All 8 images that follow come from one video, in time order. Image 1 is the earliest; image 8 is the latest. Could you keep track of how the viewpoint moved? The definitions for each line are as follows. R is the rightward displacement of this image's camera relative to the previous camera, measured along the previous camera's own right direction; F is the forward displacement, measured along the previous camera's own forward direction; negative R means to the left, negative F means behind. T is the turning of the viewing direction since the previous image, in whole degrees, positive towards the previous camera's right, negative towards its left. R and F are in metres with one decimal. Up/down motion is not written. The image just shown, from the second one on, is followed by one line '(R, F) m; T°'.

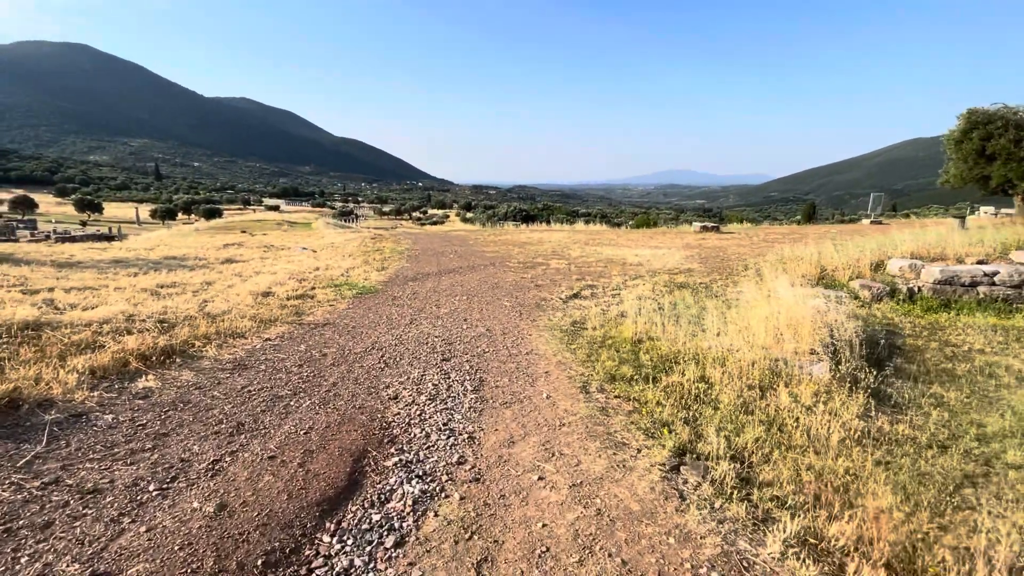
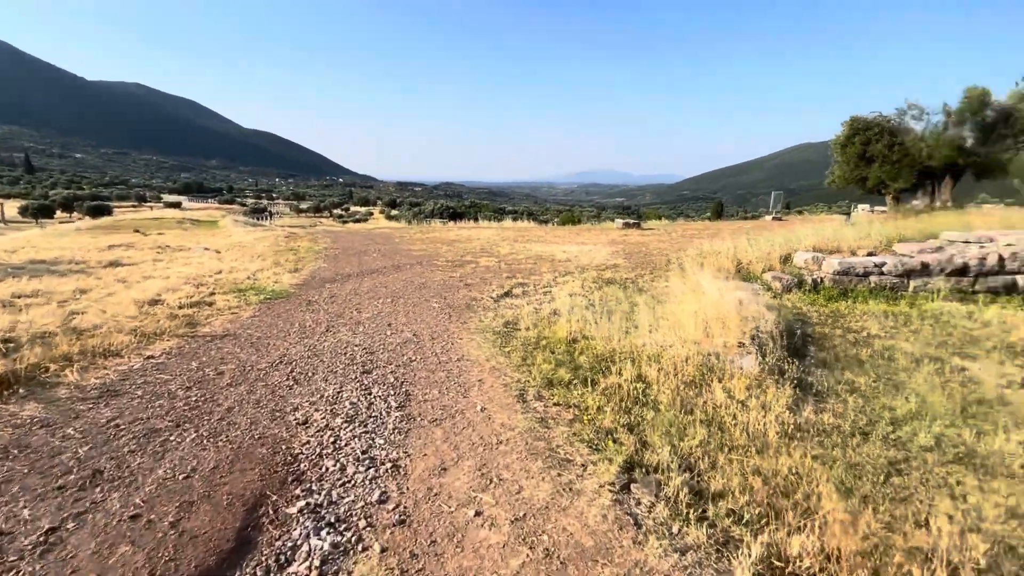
(0.0, +0.4) m; +9°
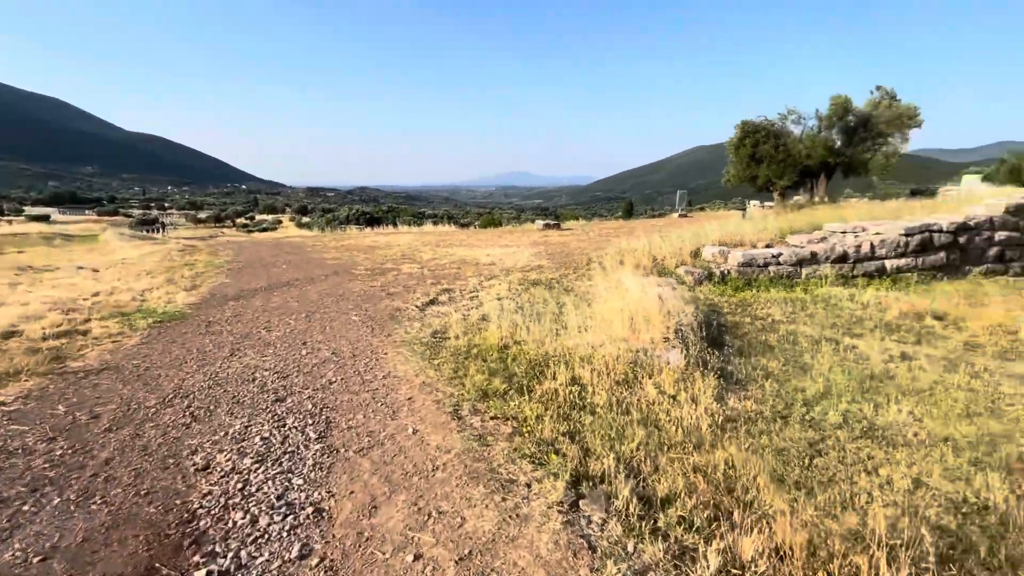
(0.0, +0.2) m; +9°
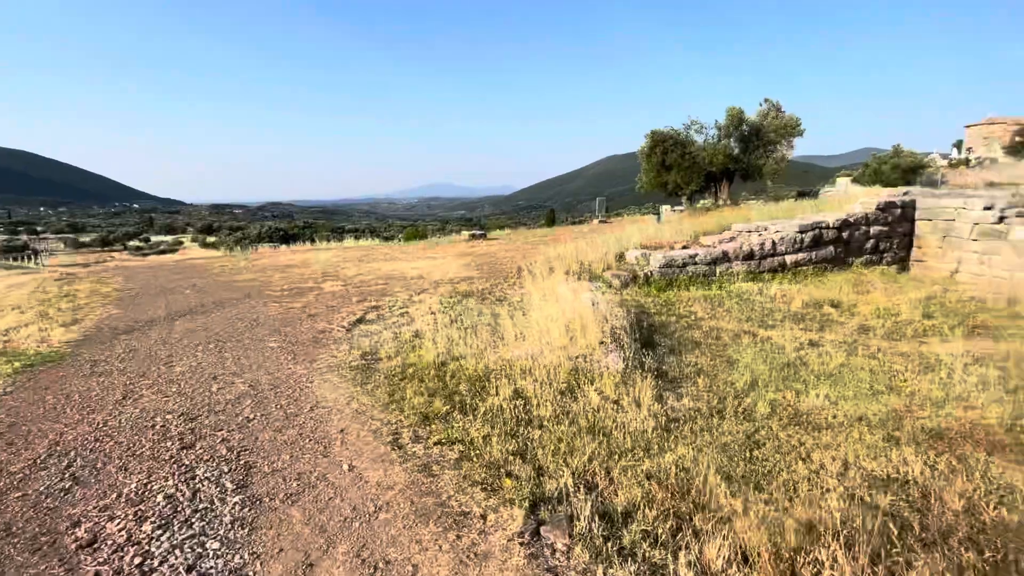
(-0.1, +0.2) m; +9°
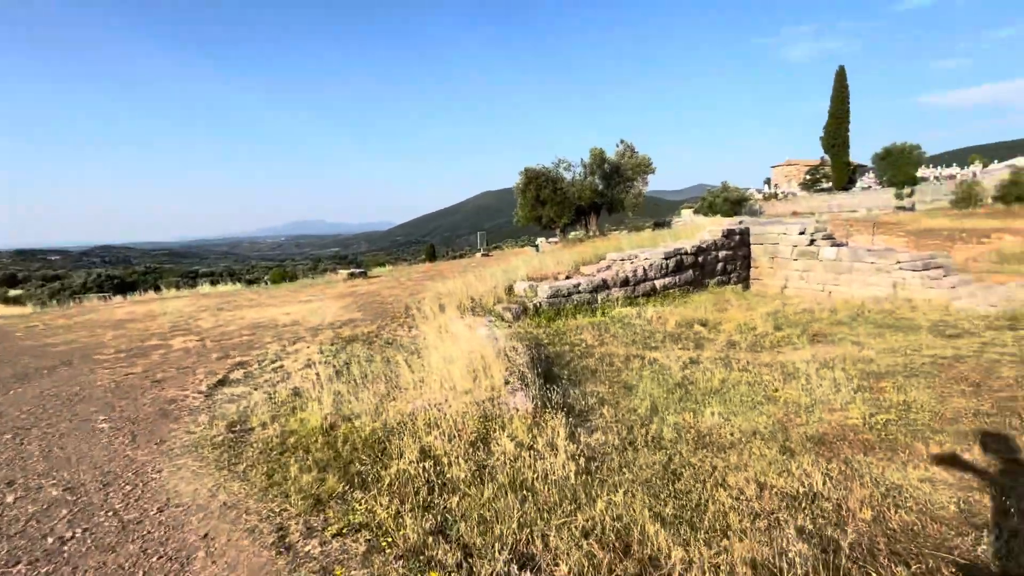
(-0.1, +0.3) m; +14°
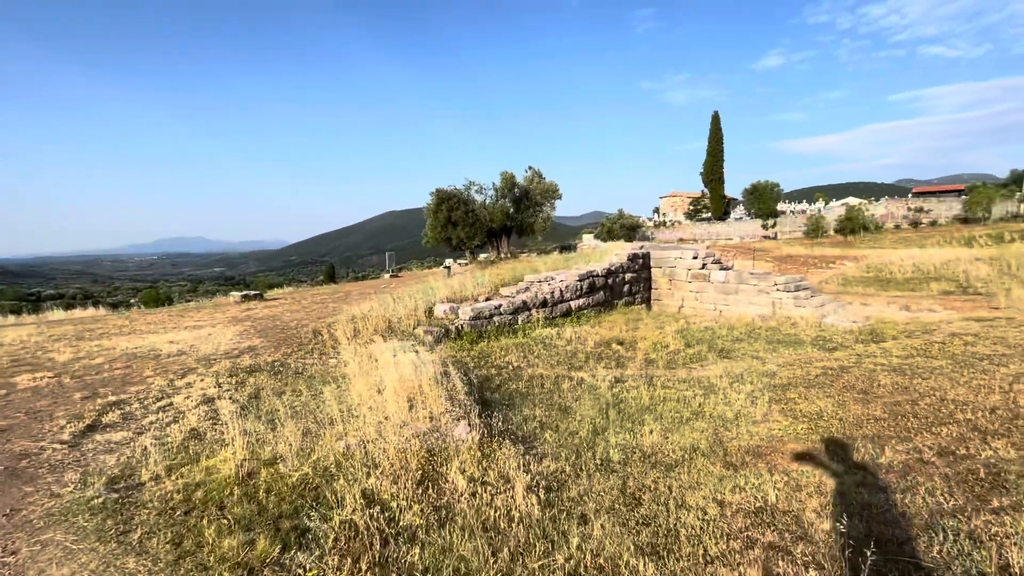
(-0.4, +0.2) m; +11°
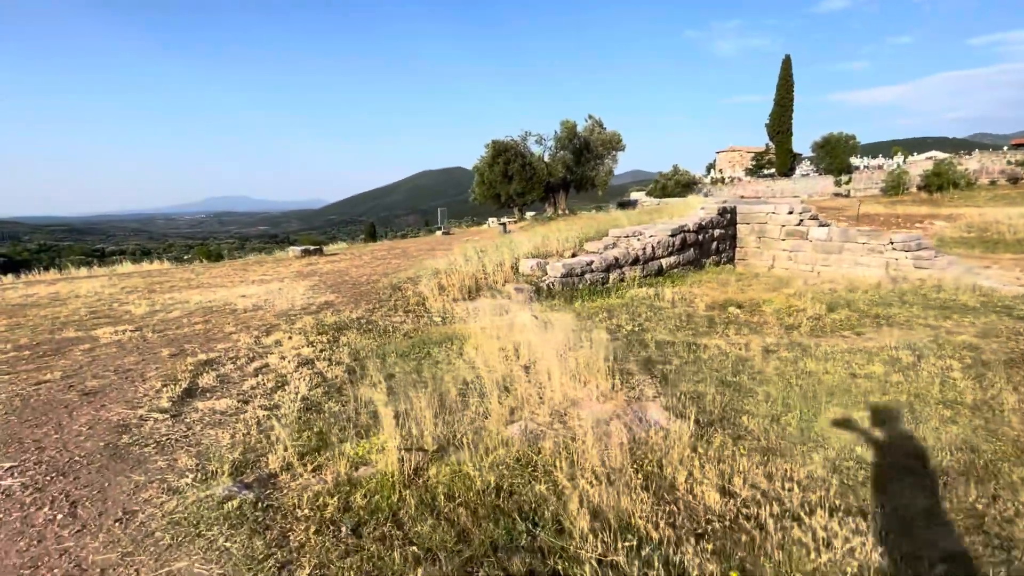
(-1.3, +1.1) m; -4°
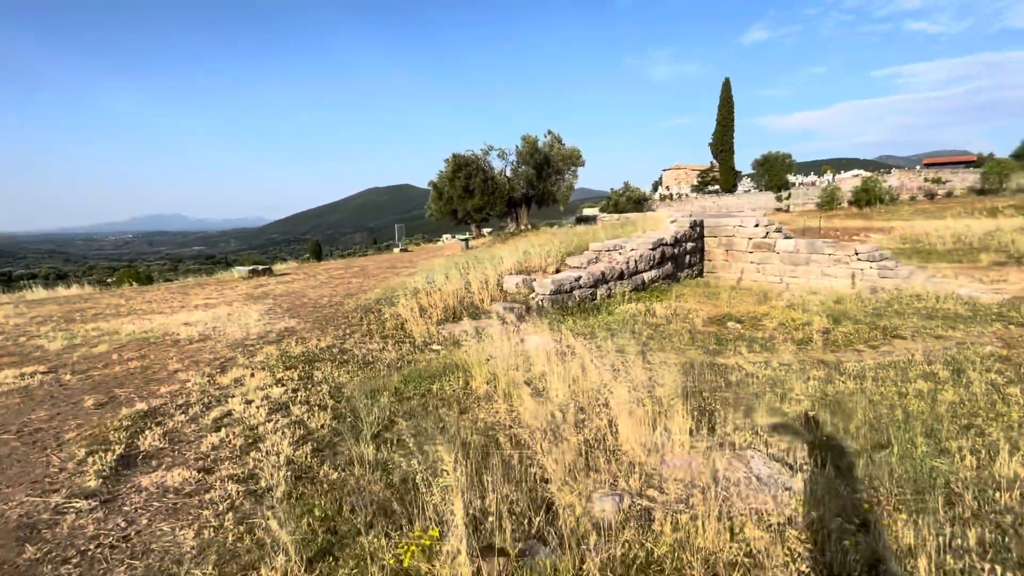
(-0.7, +0.9) m; +6°
